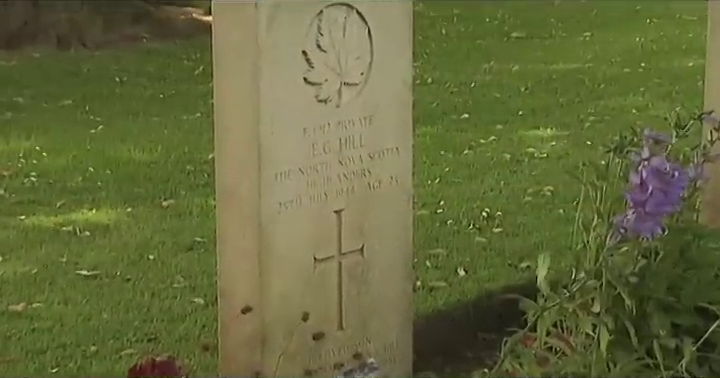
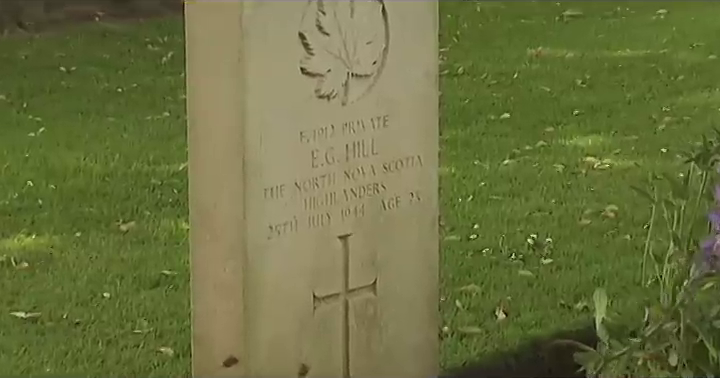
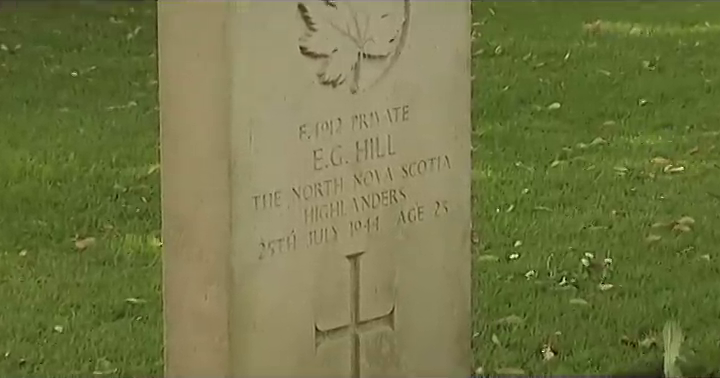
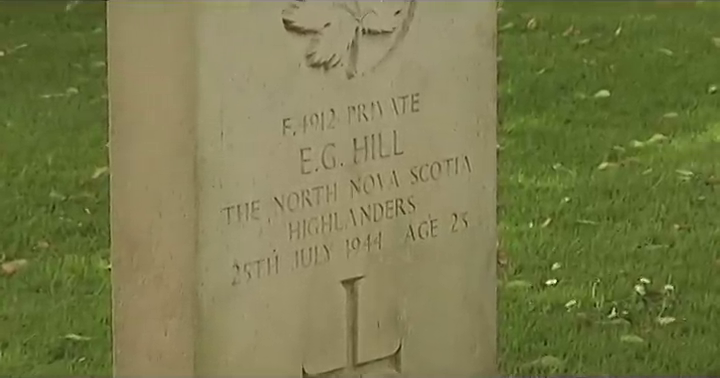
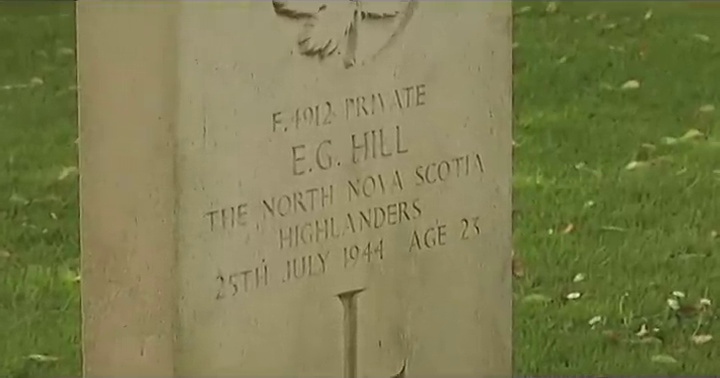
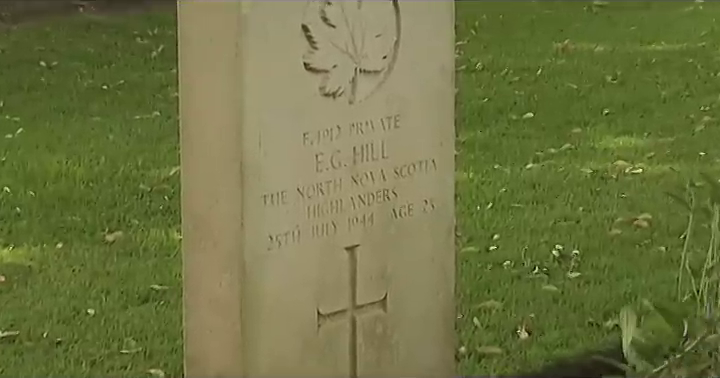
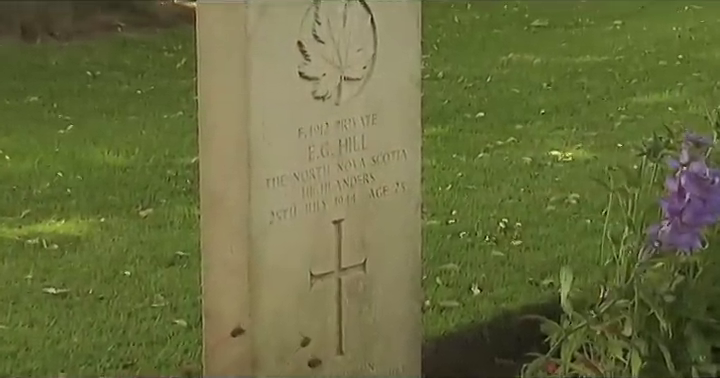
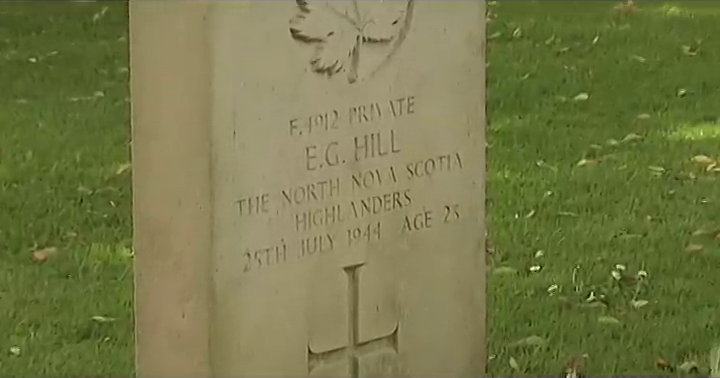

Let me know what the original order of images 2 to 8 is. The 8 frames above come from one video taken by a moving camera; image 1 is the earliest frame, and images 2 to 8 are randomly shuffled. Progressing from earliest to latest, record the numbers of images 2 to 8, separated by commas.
7, 2, 6, 3, 8, 4, 5
